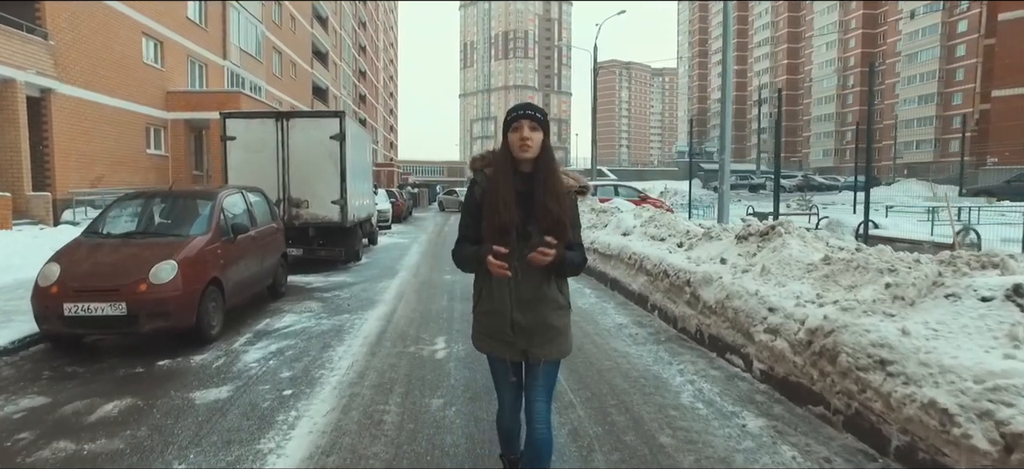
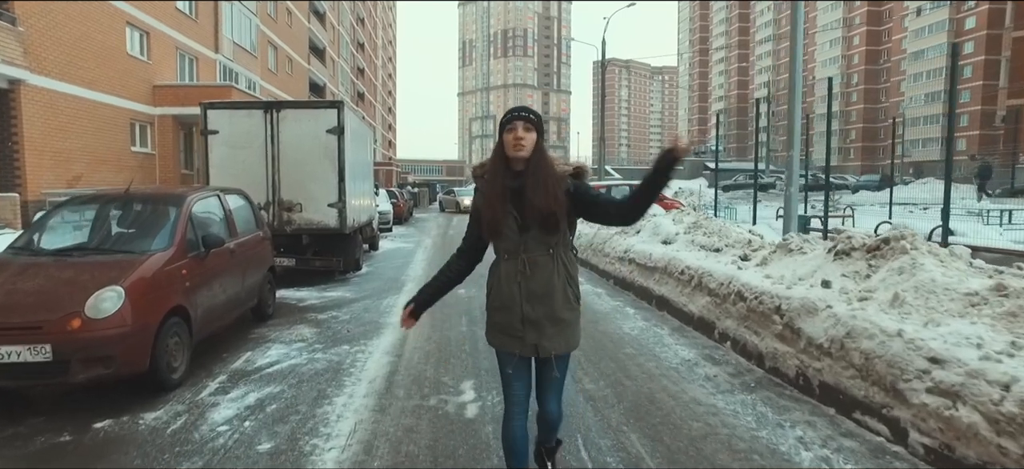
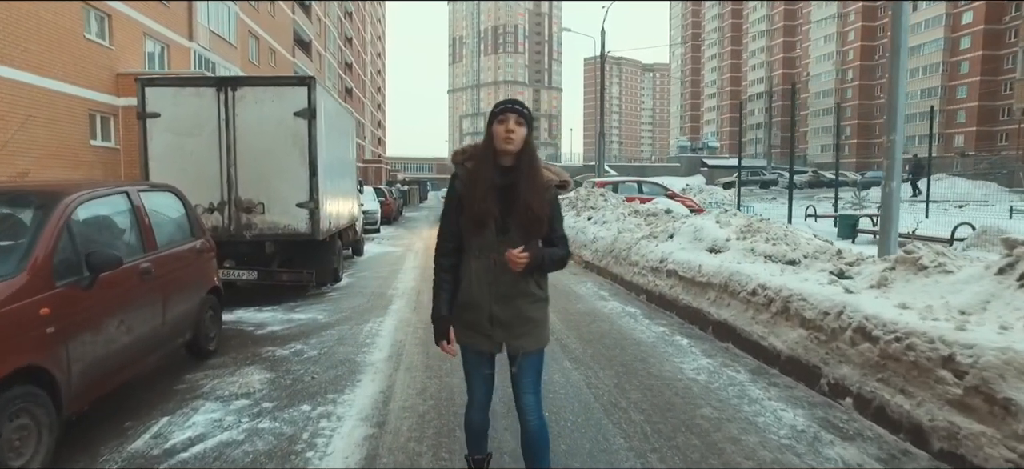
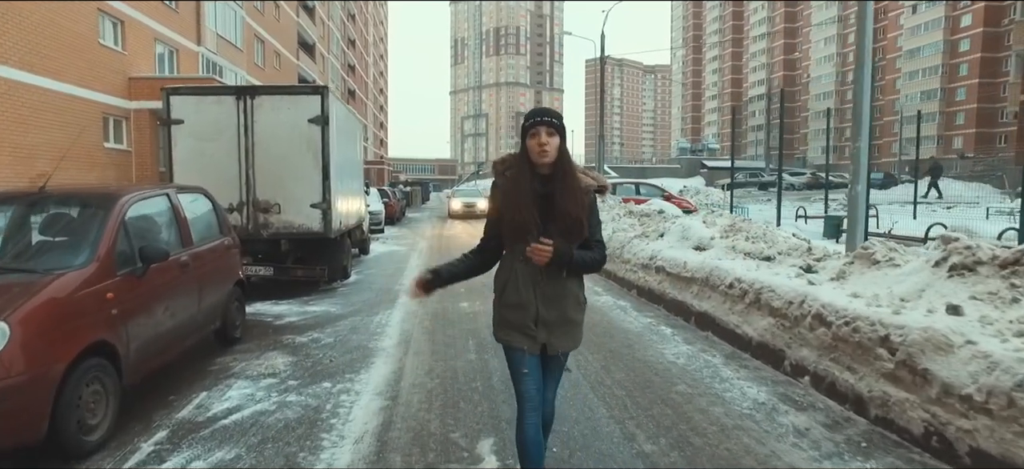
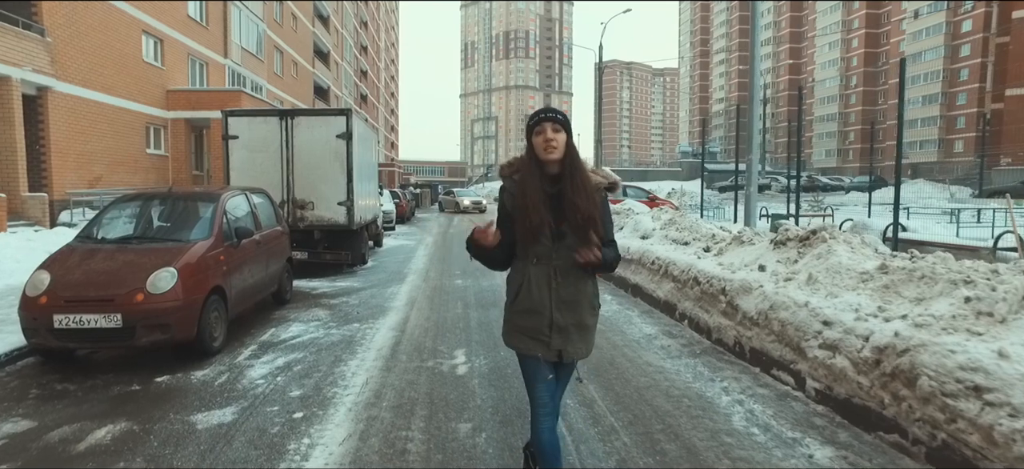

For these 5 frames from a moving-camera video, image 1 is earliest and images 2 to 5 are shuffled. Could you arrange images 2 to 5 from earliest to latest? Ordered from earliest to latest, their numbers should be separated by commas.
5, 2, 4, 3
